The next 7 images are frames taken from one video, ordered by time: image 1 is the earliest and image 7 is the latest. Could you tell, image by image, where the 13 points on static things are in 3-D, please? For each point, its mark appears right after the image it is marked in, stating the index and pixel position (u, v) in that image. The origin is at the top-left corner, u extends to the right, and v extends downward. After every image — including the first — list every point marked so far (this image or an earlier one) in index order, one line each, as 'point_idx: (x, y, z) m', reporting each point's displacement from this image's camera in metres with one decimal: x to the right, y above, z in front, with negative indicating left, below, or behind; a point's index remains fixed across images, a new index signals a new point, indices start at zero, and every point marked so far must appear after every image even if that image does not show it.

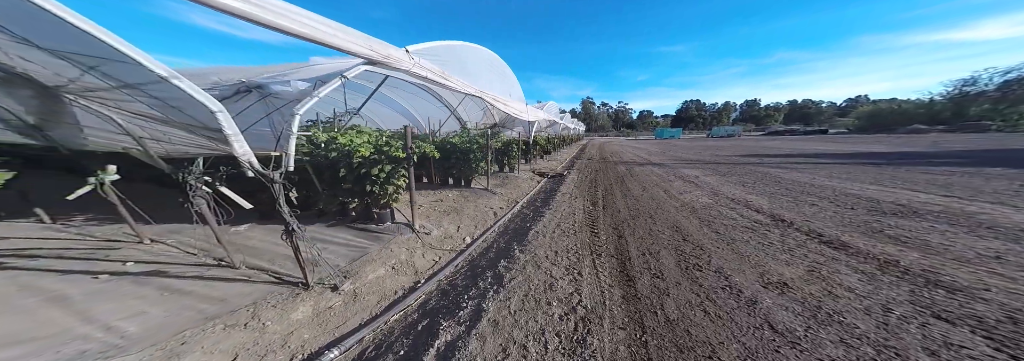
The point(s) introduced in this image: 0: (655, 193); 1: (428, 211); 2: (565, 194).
0: (+4.3, -0.5, +6.3) m
1: (-2.2, -0.8, +5.5) m
2: (+1.8, -0.6, +6.9) m
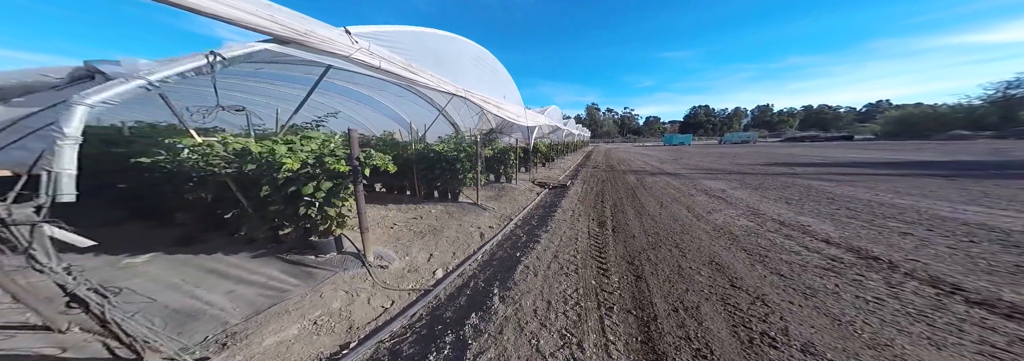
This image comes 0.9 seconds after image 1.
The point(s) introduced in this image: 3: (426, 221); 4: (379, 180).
0: (+4.1, -0.8, +5.2) m
1: (-2.4, -1.1, +4.6) m
2: (+1.6, -1.0, +5.9) m
3: (-2.1, -1.0, +5.2) m
4: (-4.1, 0.0, +6.6) m
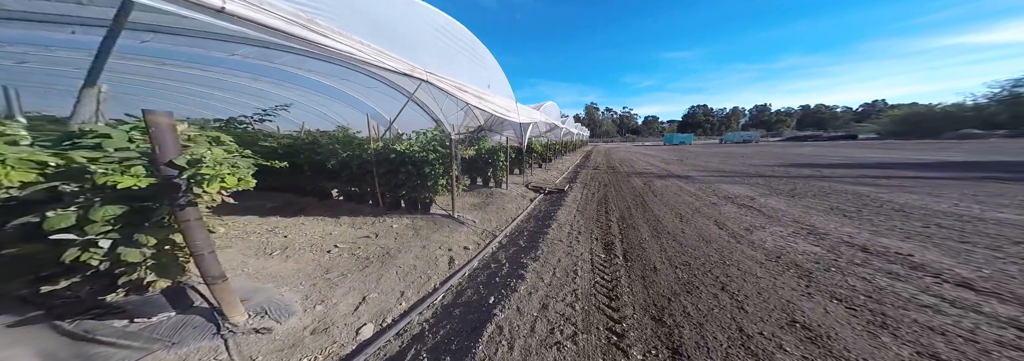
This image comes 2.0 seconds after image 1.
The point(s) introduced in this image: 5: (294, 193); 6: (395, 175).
0: (+3.7, -0.9, +4.0) m
1: (-2.8, -1.3, +3.4) m
2: (+1.2, -1.1, +4.7) m
3: (-2.5, -1.2, +4.0) m
4: (-4.6, -0.2, +5.3) m
5: (-6.1, -0.3, +5.9) m
6: (-2.7, +0.1, +4.9) m
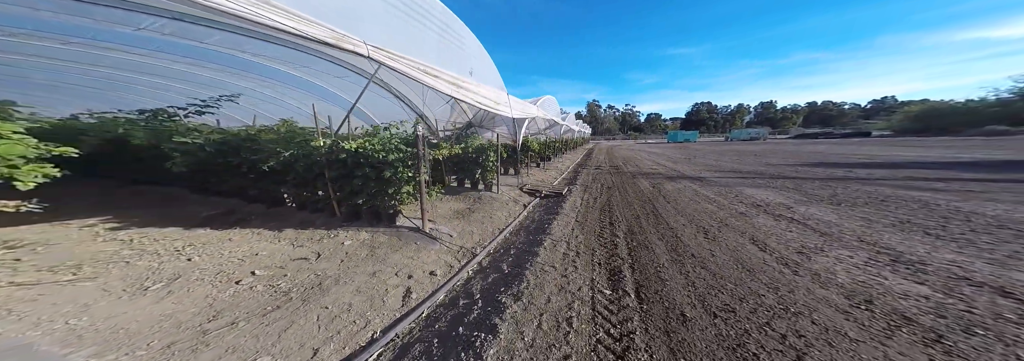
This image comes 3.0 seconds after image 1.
0: (+3.3, -1.0, +3.1) m
1: (-3.2, -1.4, +2.4) m
2: (+0.8, -1.2, +3.8) m
3: (-2.9, -1.3, +3.1) m
4: (-4.9, -0.3, +4.4) m
5: (-6.4, -0.4, +5.0) m
6: (-3.1, 0.0, +4.0) m
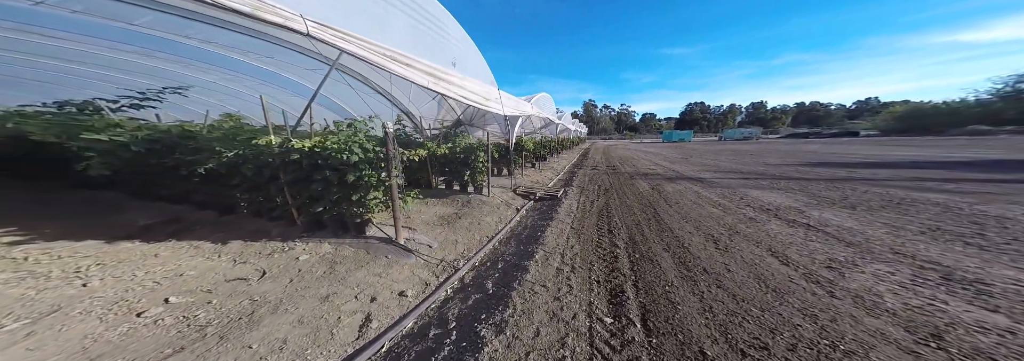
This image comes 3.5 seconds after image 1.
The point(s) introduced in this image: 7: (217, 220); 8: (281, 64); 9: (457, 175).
0: (+3.1, -1.1, +2.7) m
1: (-3.4, -1.5, +1.9) m
2: (+0.6, -1.3, +3.3) m
3: (-3.1, -1.3, +2.5) m
4: (-5.1, -0.3, +3.8) m
5: (-6.7, -0.5, +4.3) m
6: (-3.3, 0.0, +3.4) m
7: (-5.6, -0.8, +4.0) m
8: (-5.6, +2.8, +5.0) m
9: (-1.8, +0.2, +6.8) m
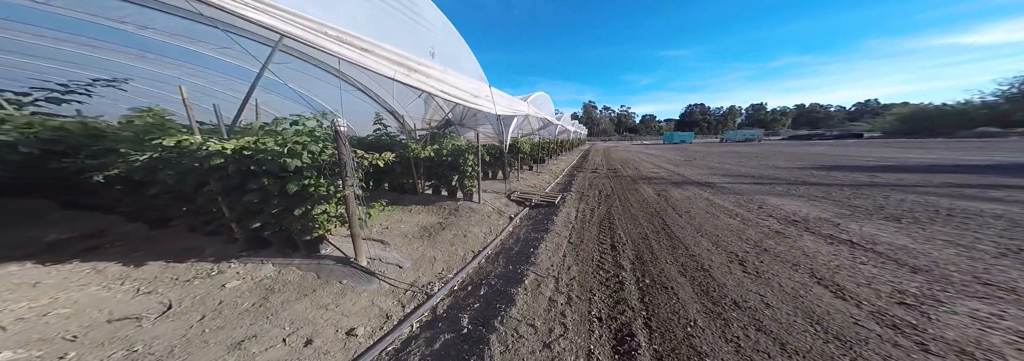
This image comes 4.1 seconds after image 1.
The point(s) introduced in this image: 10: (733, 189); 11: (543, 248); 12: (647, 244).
0: (+2.9, -1.2, +2.1) m
1: (-3.6, -1.5, +1.3) m
2: (+0.4, -1.4, +2.7) m
3: (-3.3, -1.4, +1.9) m
4: (-5.4, -0.5, +3.2) m
5: (-6.9, -0.6, +3.7) m
6: (-3.5, -0.1, +2.8) m
7: (-5.8, -0.9, +3.3) m
8: (-5.8, +2.6, +4.4) m
9: (-2.0, 0.0, +6.2) m
10: (+6.0, -0.2, +5.7) m
11: (+0.6, -1.2, +3.9) m
12: (+2.2, -1.0, +3.6) m
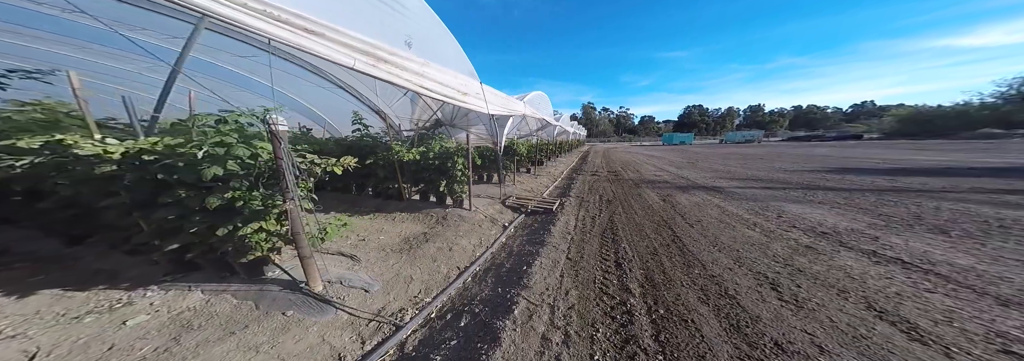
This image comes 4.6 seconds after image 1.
0: (+2.8, -1.3, +1.6) m
1: (-3.7, -1.6, +0.7) m
2: (+0.2, -1.5, +2.2) m
3: (-3.4, -1.5, +1.4) m
4: (-5.5, -0.6, +2.7) m
5: (-7.1, -0.8, +3.1) m
6: (-3.7, -0.2, +2.3) m
7: (-6.0, -1.0, +2.8) m
8: (-6.0, +2.5, +3.9) m
9: (-2.2, -0.1, +5.7) m
10: (+5.8, -0.3, +5.3) m
11: (+0.4, -1.3, +3.4) m
12: (+2.1, -1.1, +3.1) m
